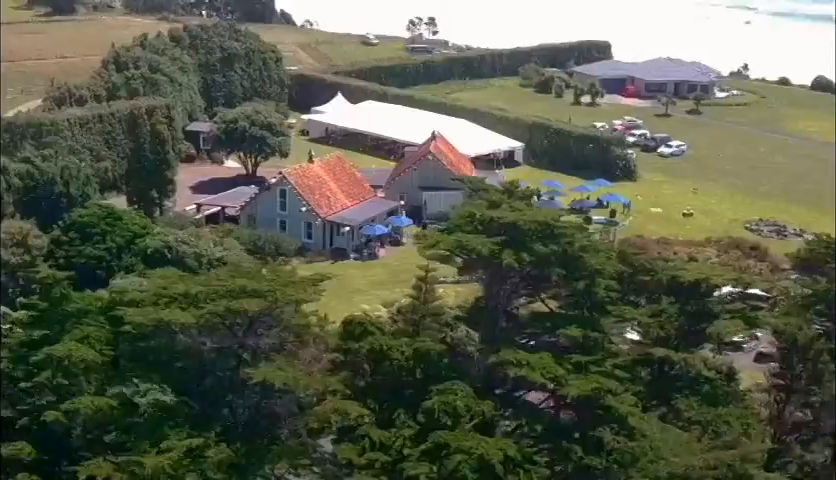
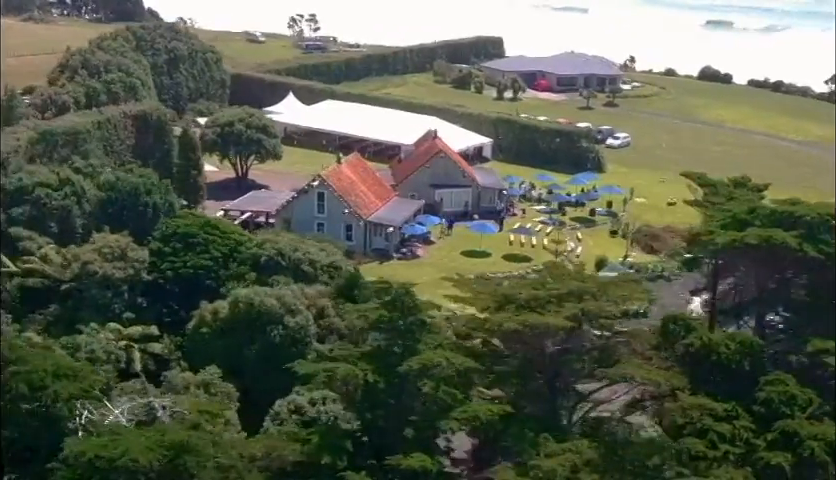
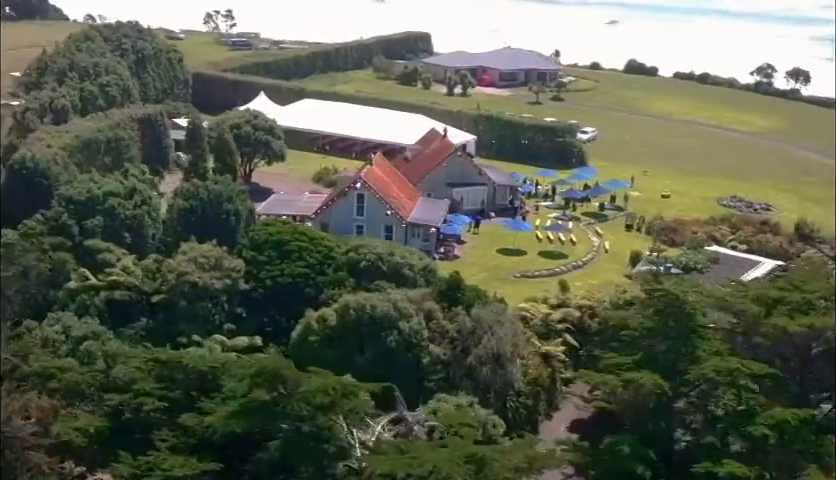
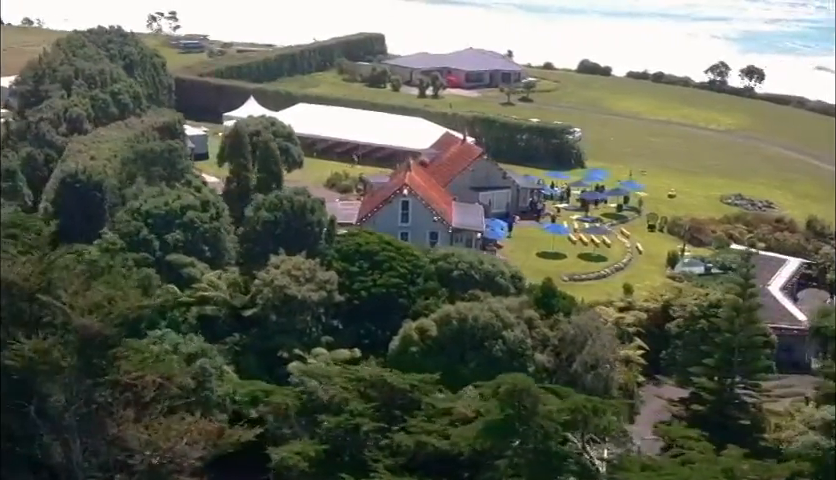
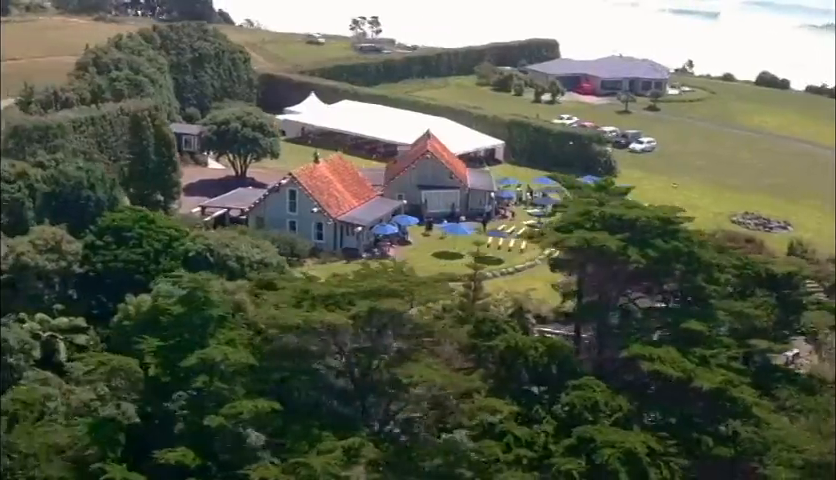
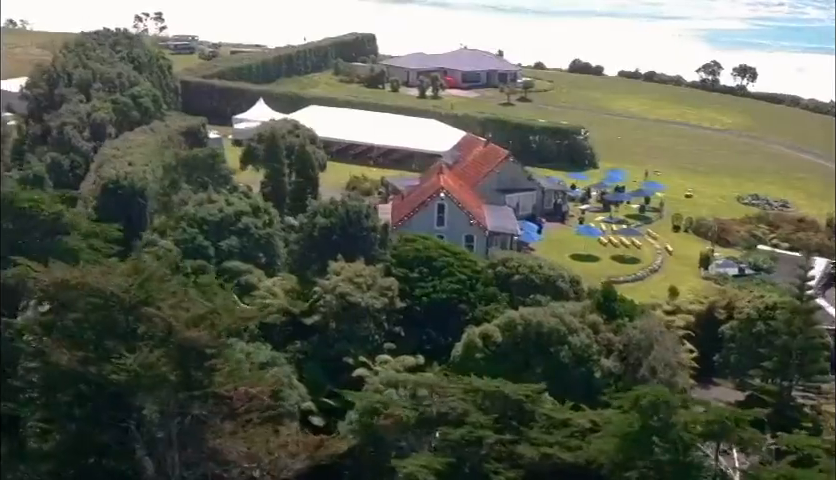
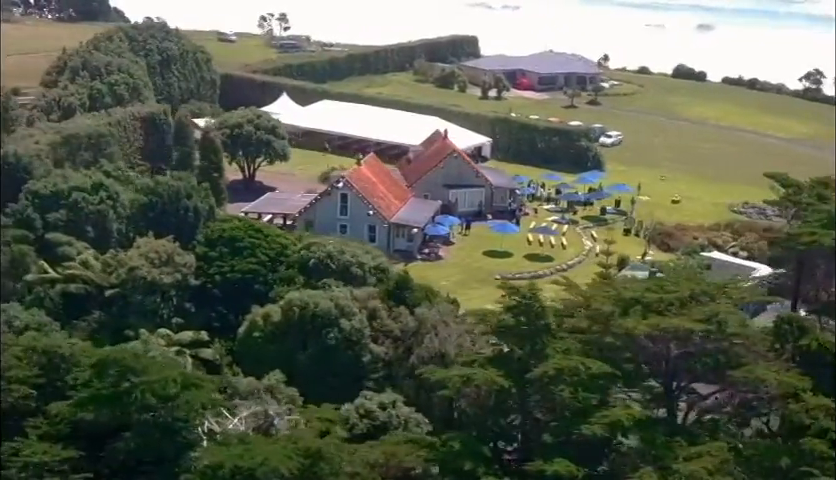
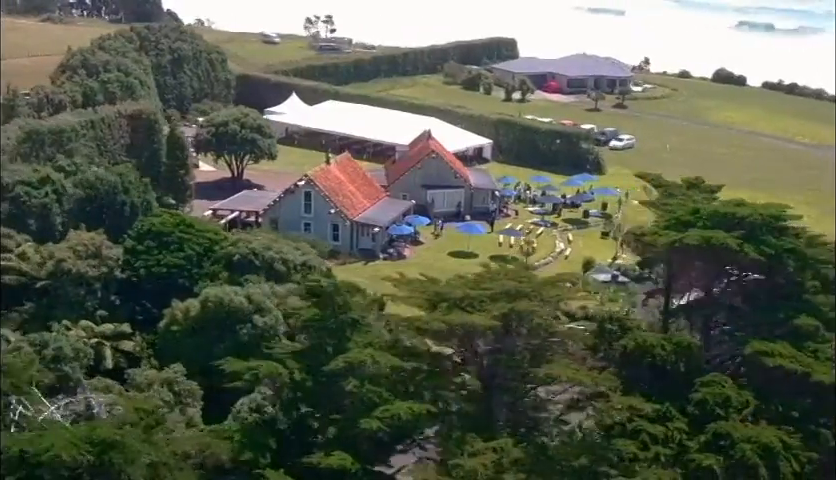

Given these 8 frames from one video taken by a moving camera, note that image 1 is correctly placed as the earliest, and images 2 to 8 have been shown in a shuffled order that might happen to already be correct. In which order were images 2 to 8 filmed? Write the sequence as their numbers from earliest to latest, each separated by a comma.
5, 8, 2, 7, 3, 4, 6
